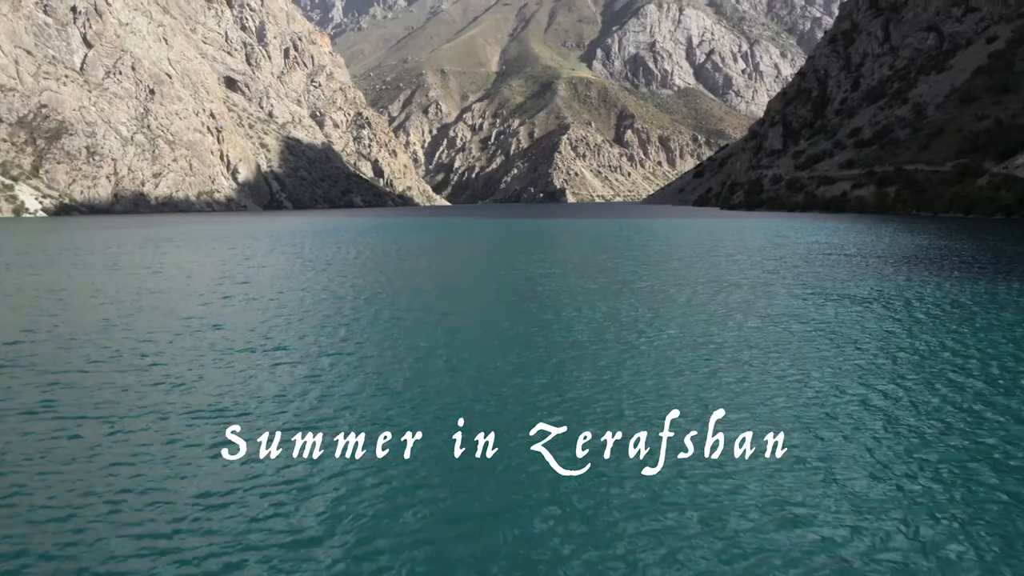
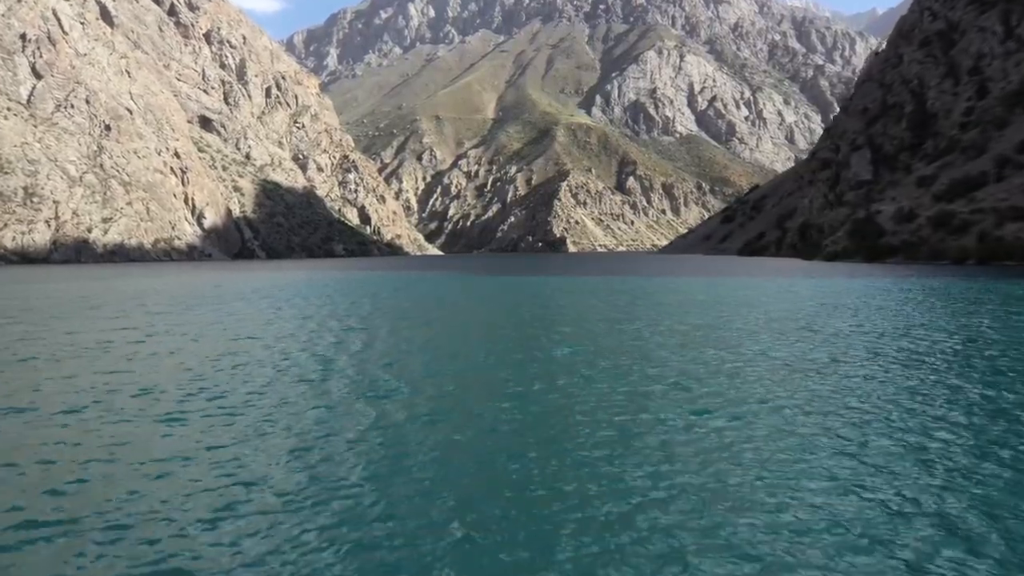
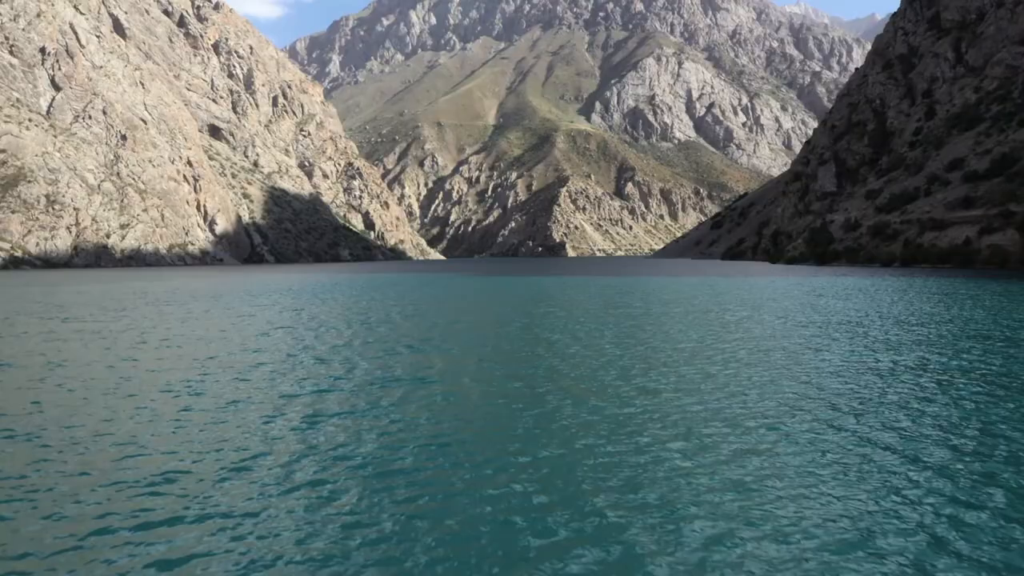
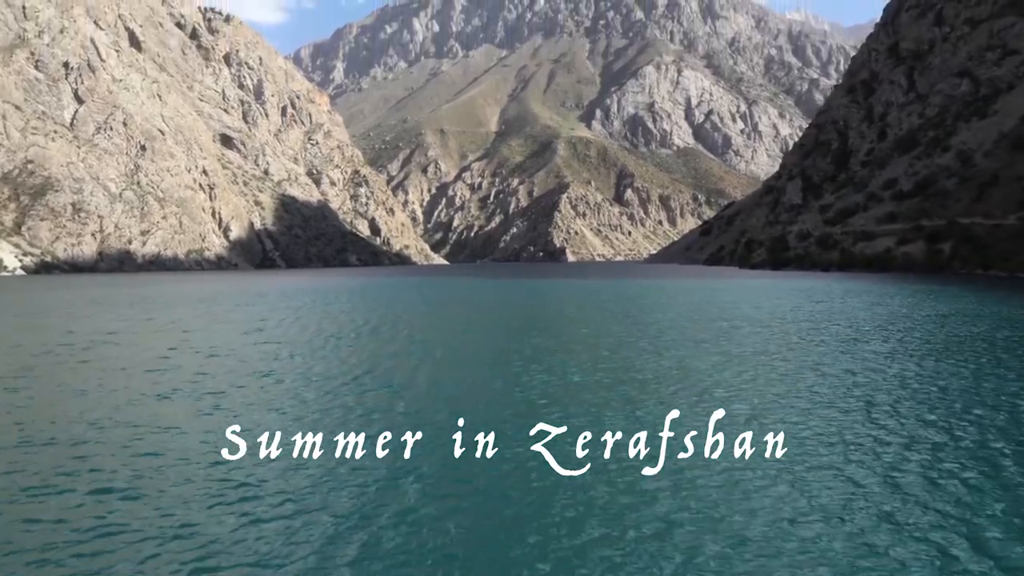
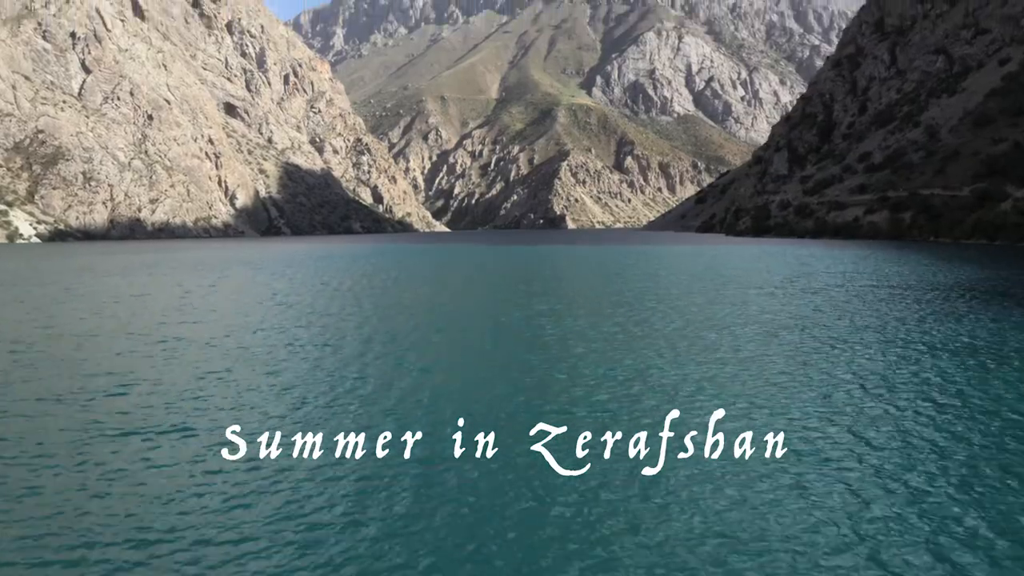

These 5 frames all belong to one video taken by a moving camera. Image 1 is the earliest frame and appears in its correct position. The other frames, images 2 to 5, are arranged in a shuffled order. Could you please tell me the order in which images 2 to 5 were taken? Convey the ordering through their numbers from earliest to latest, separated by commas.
5, 4, 3, 2
